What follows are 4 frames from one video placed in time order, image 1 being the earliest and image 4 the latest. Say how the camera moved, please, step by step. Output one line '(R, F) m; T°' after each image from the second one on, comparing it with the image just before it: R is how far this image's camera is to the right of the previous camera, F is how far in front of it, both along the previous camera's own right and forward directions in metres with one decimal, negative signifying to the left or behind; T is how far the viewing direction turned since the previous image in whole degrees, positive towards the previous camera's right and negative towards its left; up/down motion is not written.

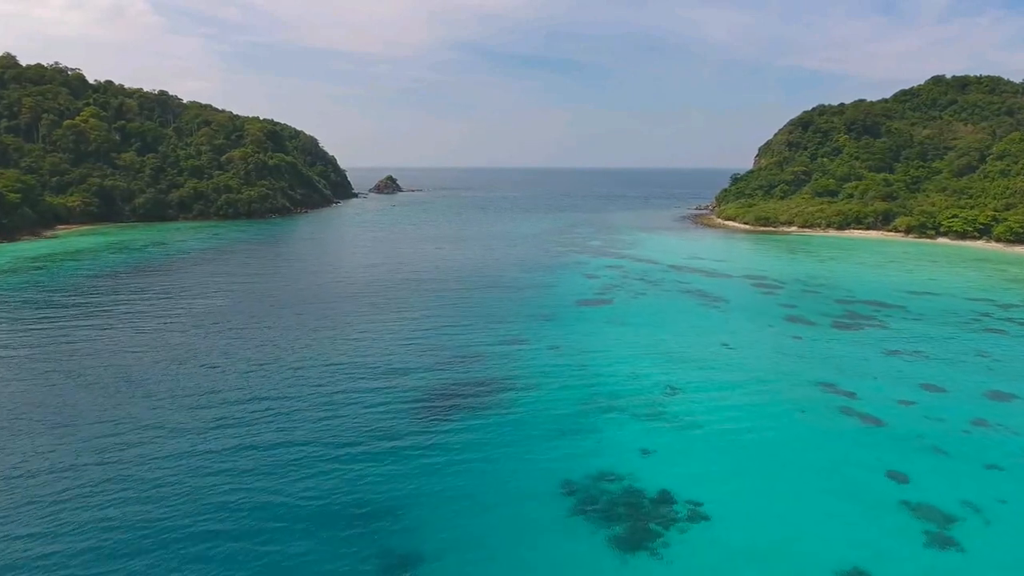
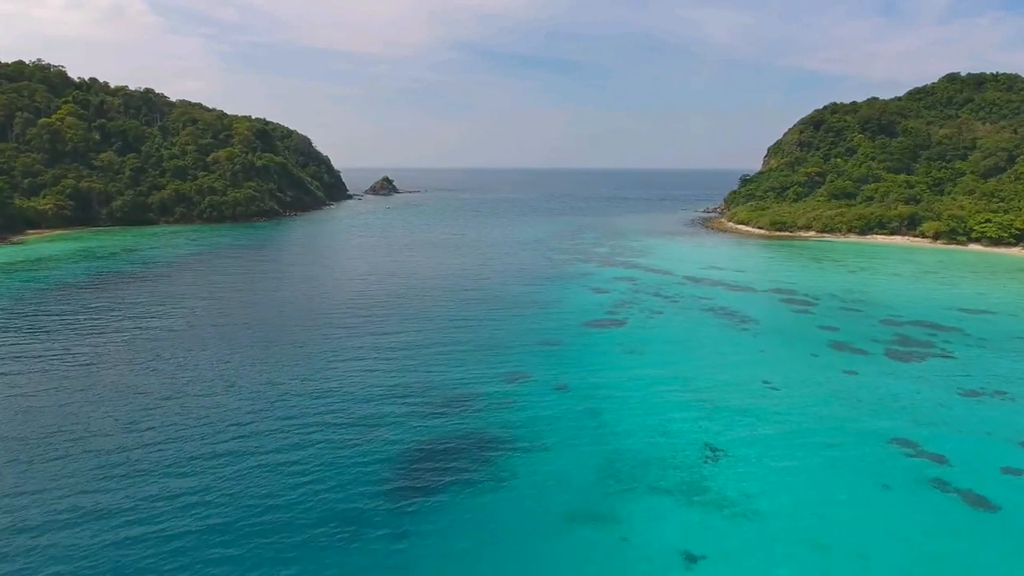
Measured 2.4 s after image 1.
(+0.1, +4.3) m; 0°
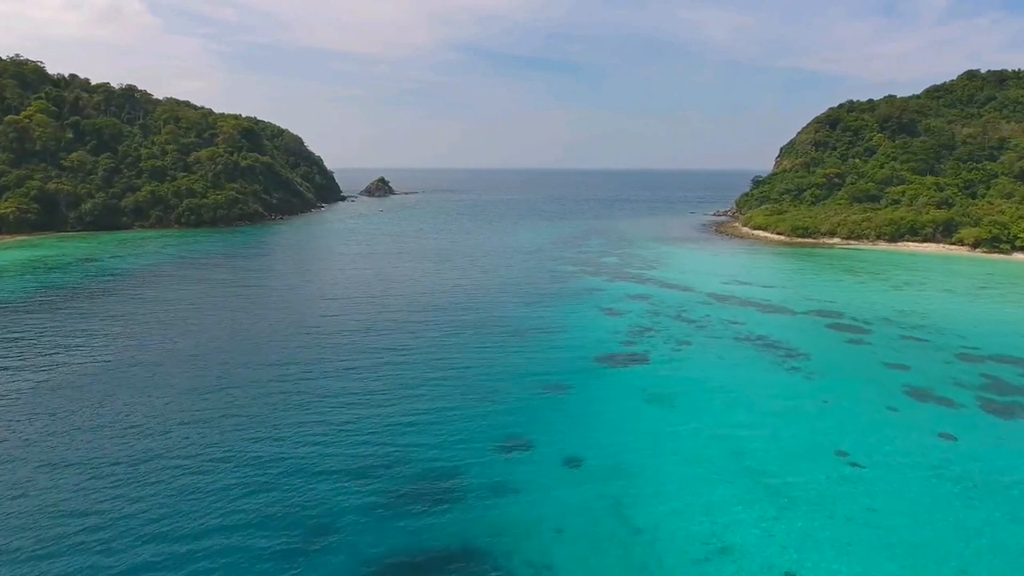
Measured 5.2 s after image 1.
(+0.1, +5.2) m; 0°
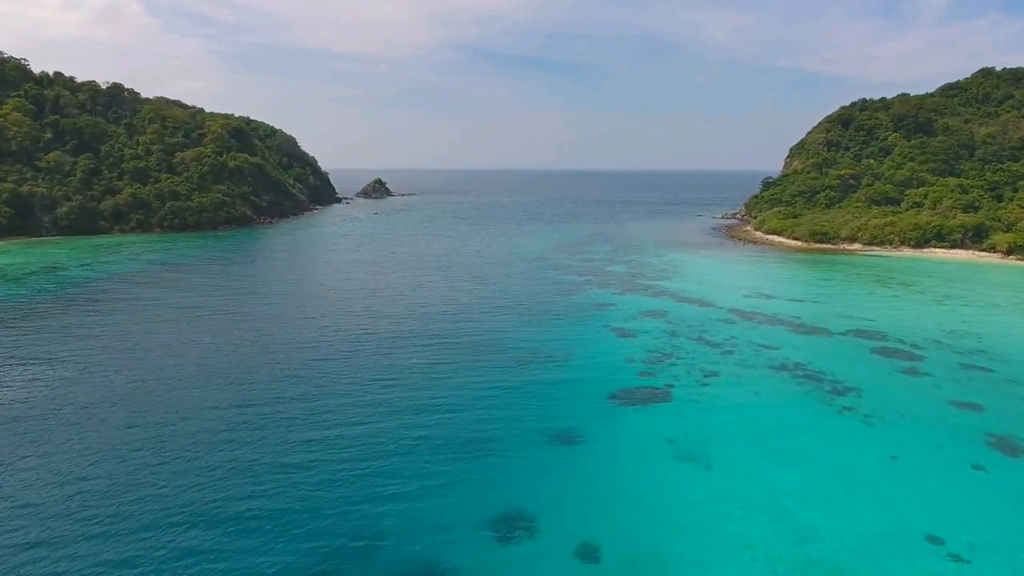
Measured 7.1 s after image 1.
(0.0, +3.7) m; 0°
